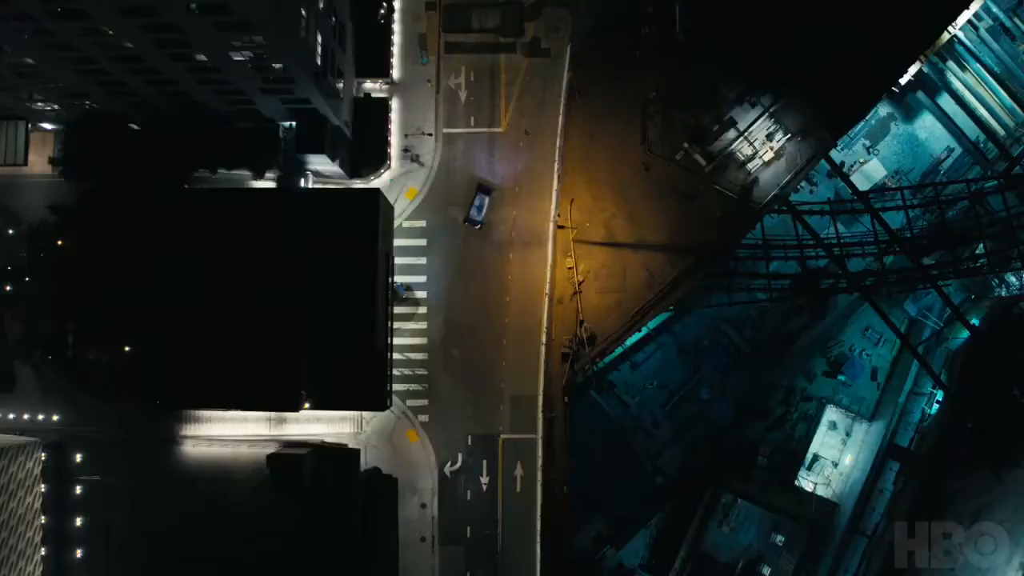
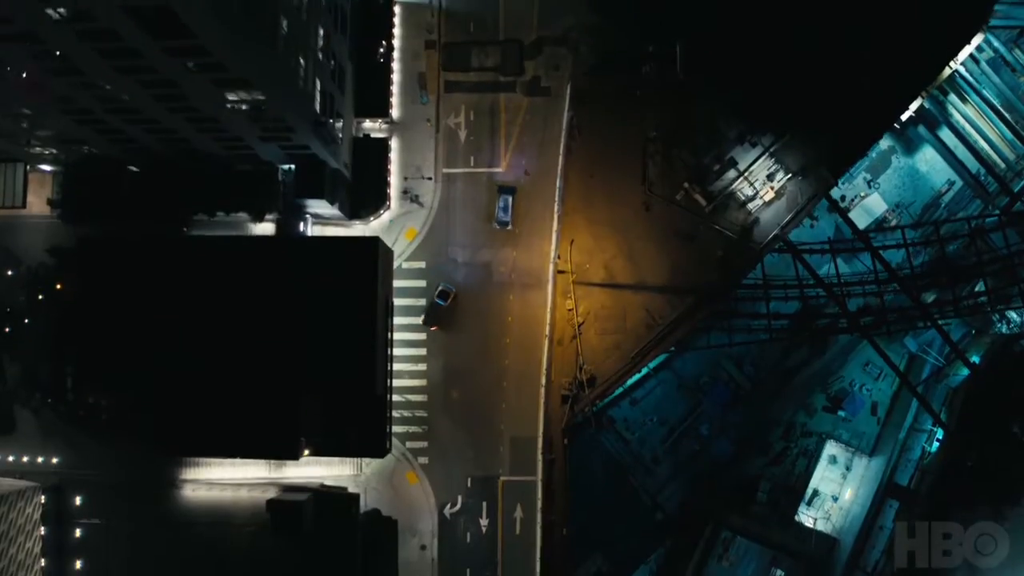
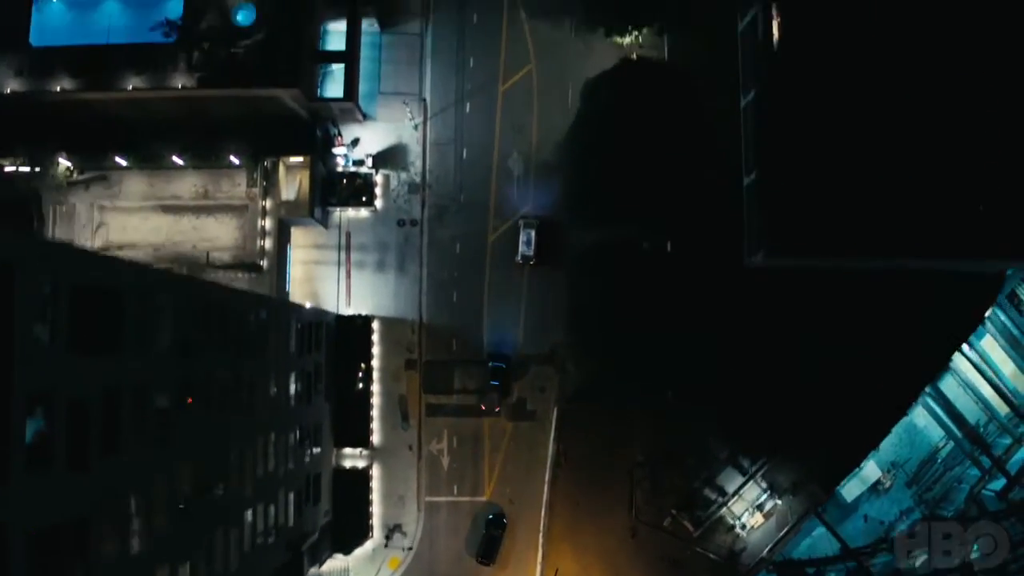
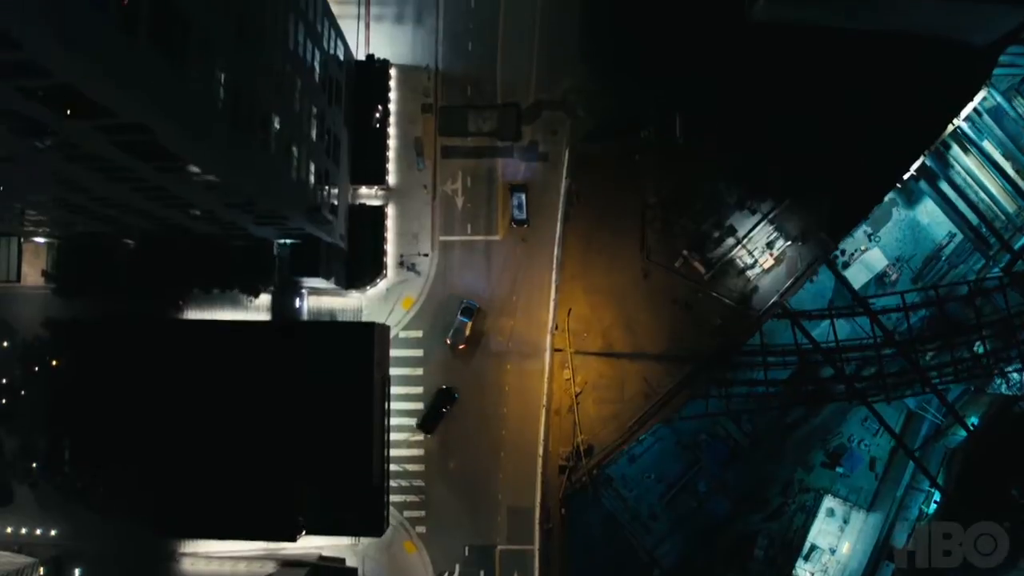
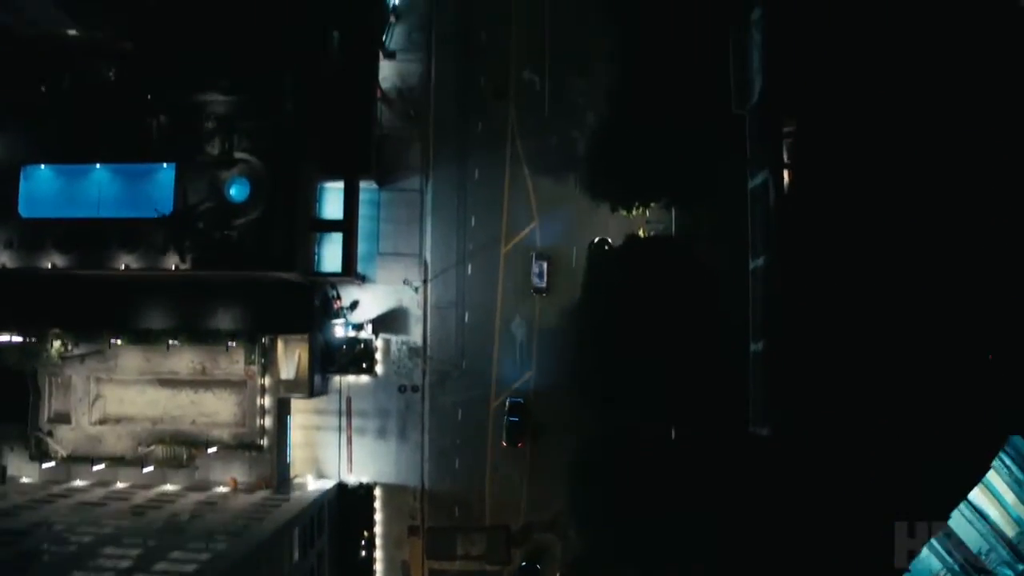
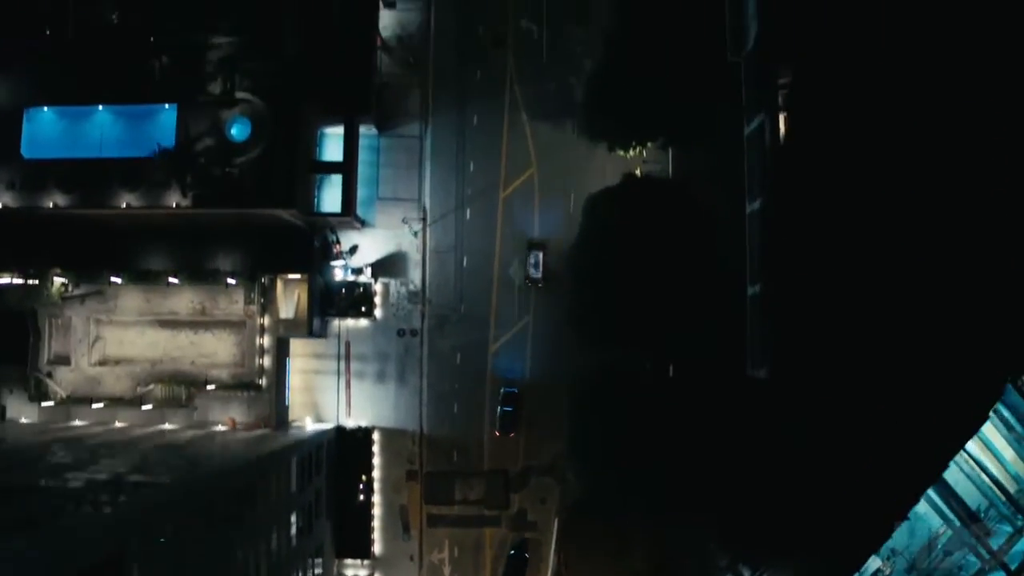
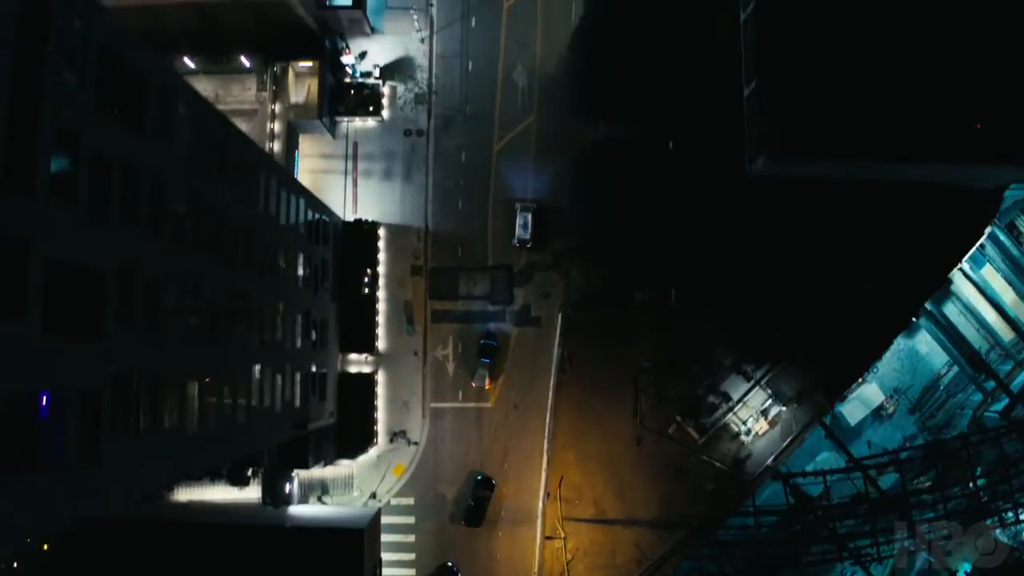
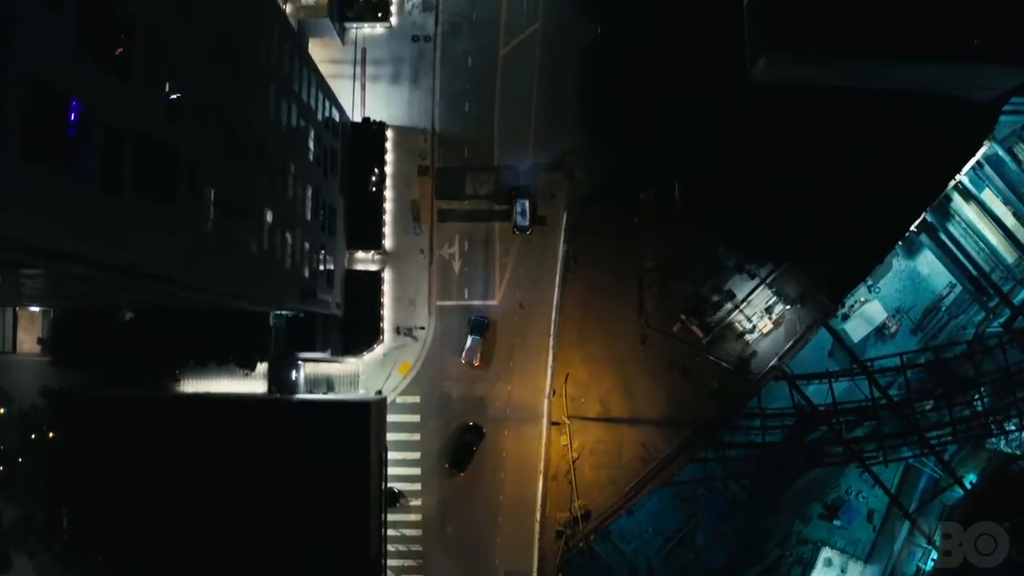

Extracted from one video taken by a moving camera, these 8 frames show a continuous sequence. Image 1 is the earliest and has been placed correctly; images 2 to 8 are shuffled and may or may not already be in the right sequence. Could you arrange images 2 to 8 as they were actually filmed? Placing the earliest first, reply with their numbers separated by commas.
2, 4, 8, 7, 3, 6, 5
